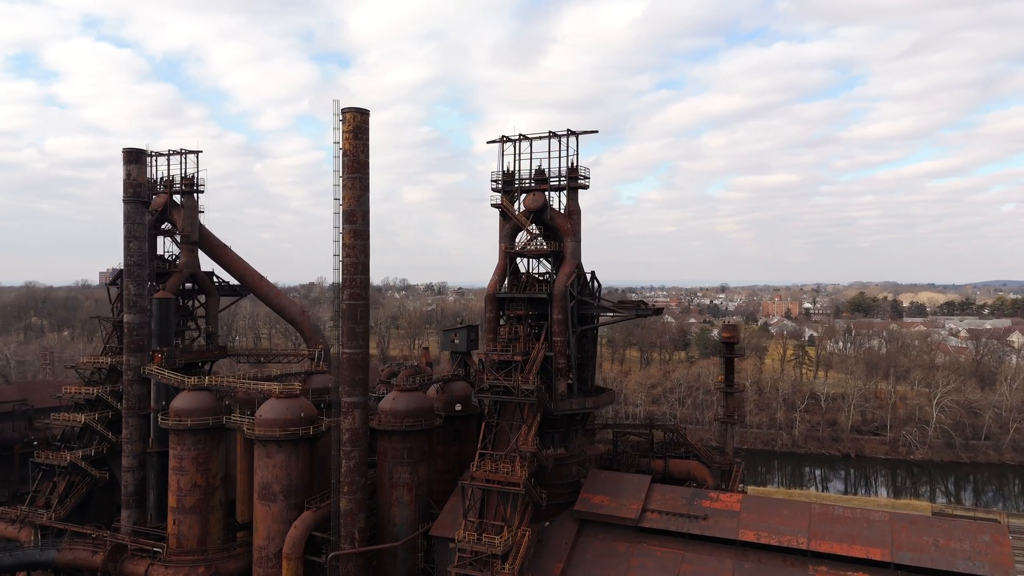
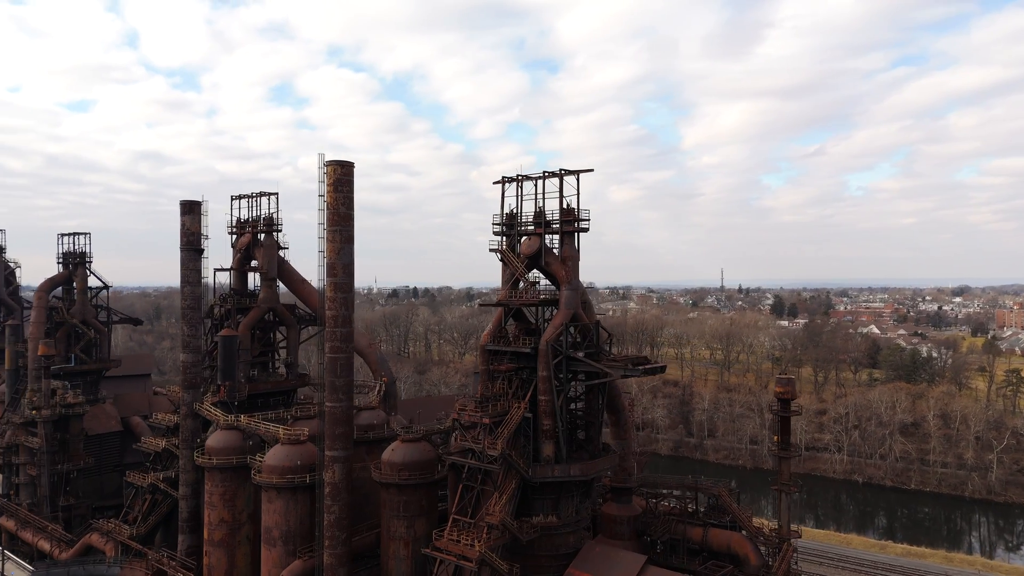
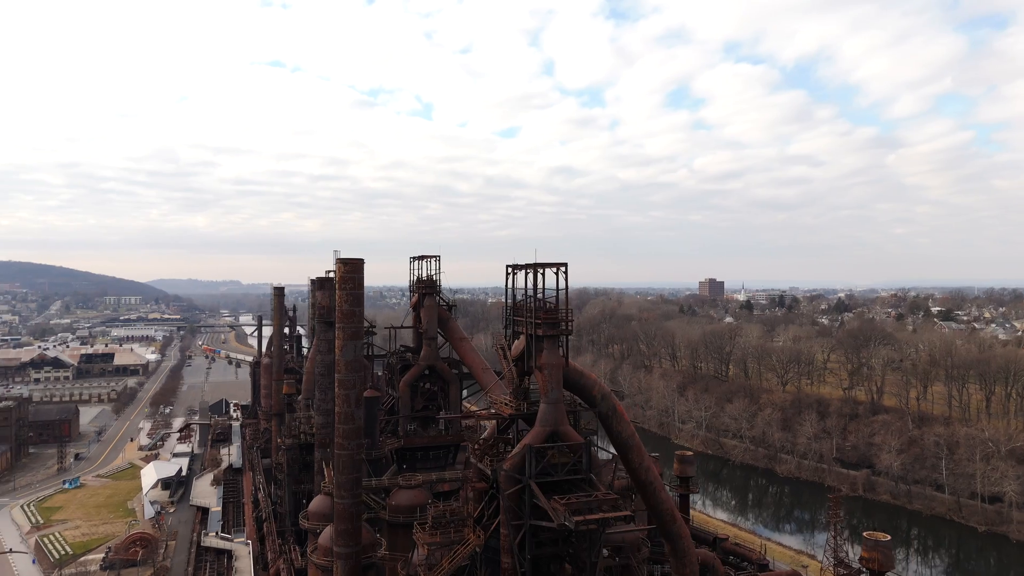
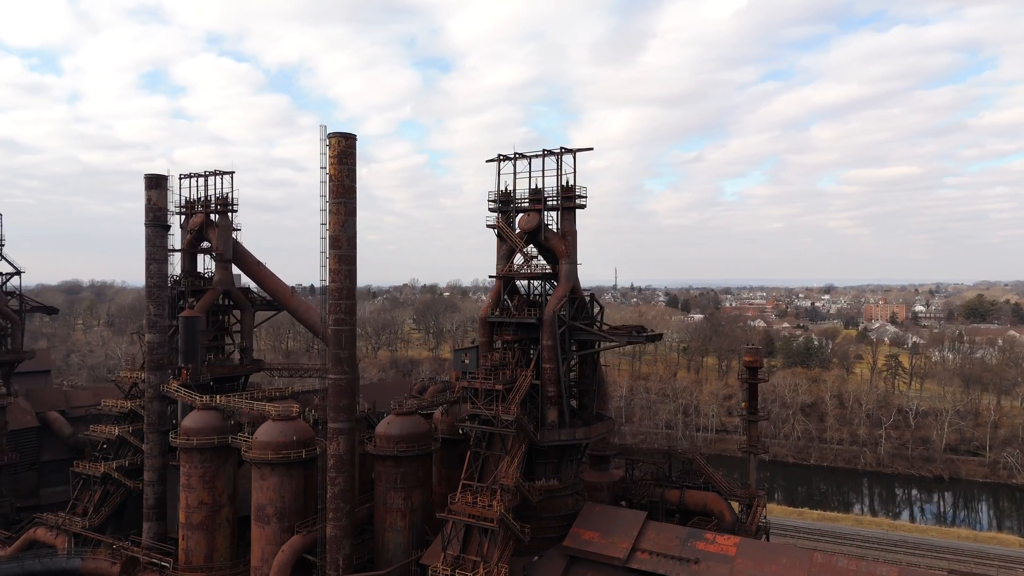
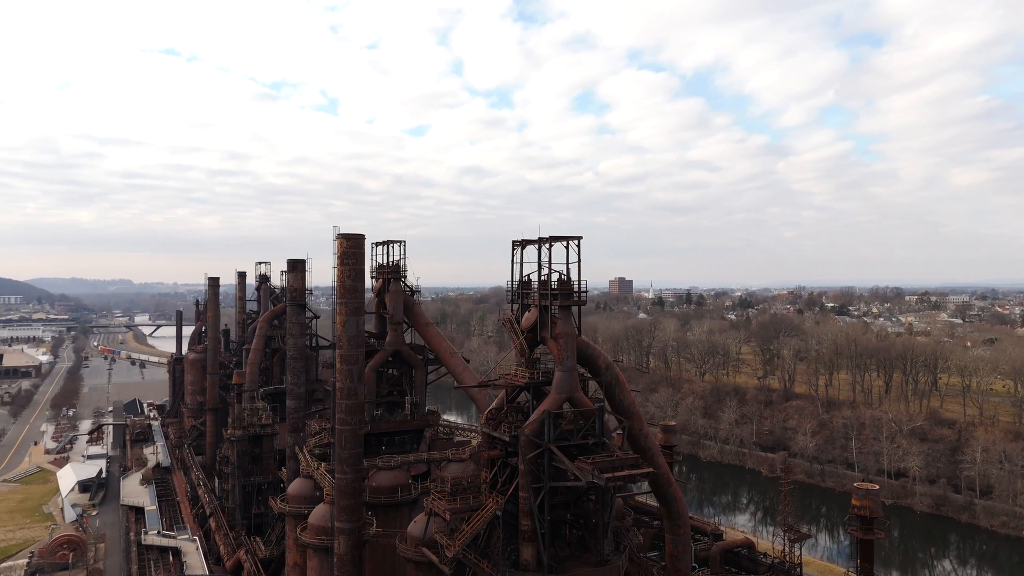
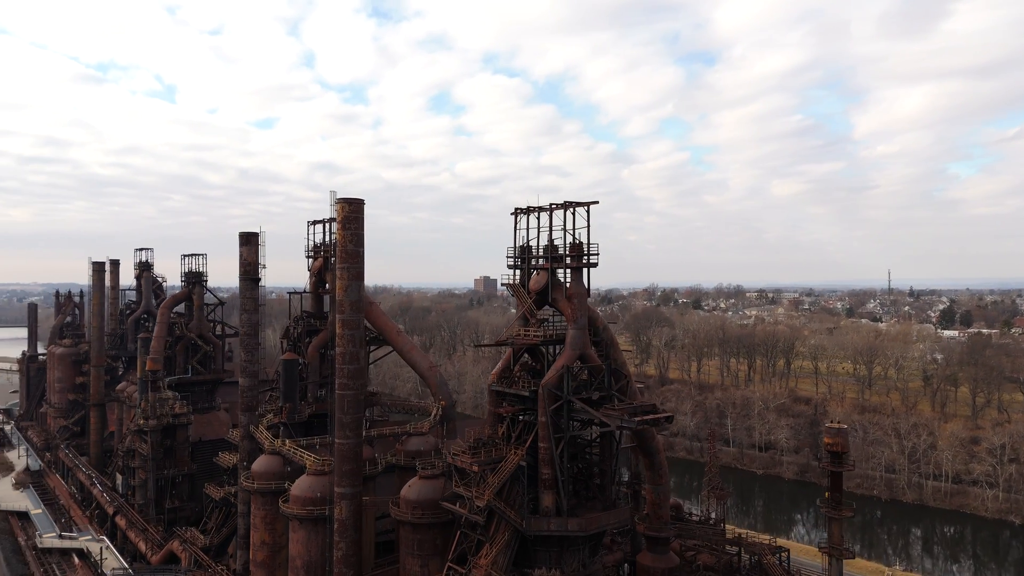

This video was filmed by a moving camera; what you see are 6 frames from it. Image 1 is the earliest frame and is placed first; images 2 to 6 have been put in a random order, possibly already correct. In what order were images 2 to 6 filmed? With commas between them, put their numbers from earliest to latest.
4, 2, 6, 5, 3
